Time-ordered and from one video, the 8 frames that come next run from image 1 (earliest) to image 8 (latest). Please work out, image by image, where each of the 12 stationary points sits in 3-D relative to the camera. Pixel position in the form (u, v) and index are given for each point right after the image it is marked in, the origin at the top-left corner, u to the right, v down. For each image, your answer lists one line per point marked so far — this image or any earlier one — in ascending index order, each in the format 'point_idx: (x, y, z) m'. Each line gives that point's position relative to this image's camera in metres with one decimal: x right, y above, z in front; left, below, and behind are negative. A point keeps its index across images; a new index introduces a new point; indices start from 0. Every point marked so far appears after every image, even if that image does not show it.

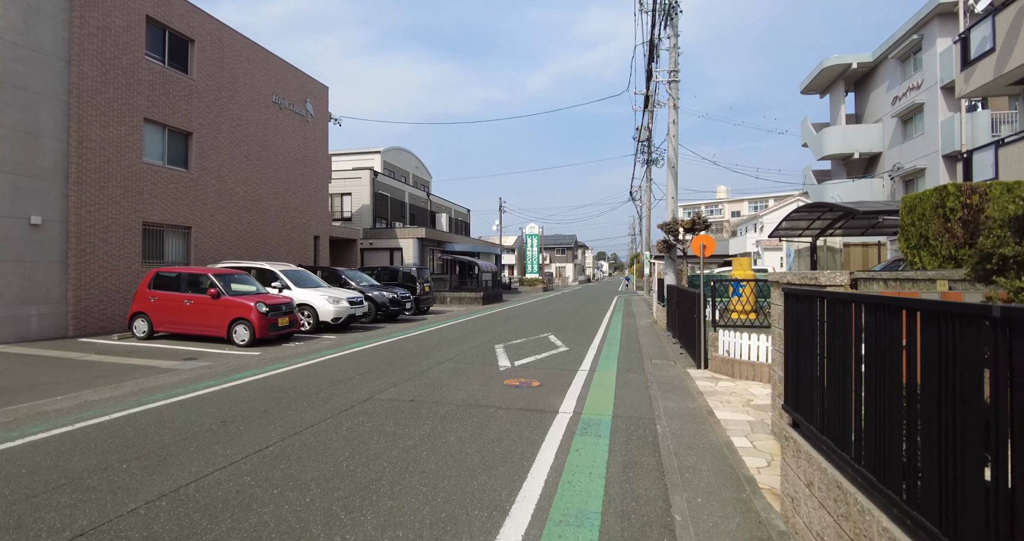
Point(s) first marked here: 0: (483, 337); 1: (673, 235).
0: (-0.7, -1.6, +12.4) m
1: (+4.7, +1.0, +15.5) m
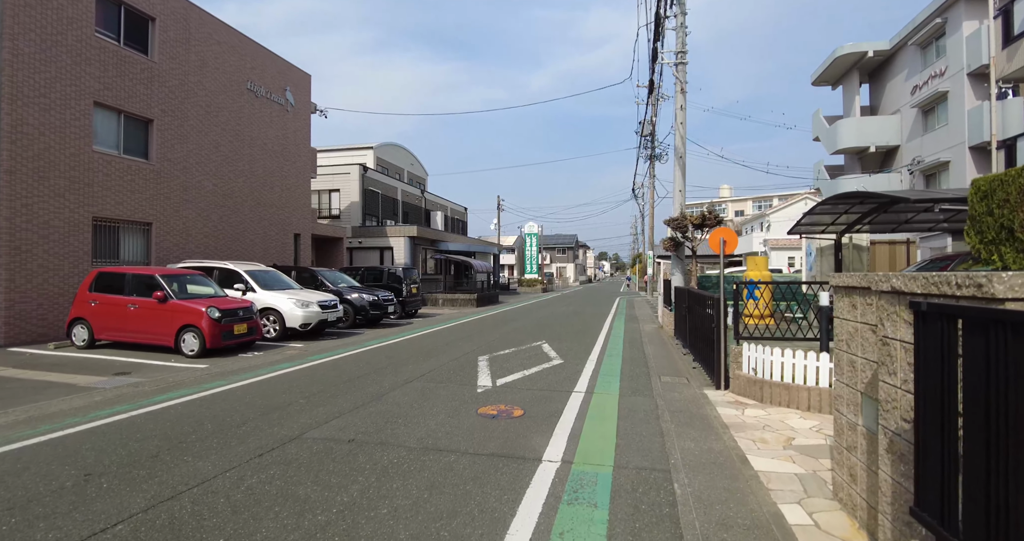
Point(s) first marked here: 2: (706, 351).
0: (-0.9, -1.6, +11.0) m
1: (+4.4, +1.0, +14.1) m
2: (+3.1, -1.3, +8.4) m
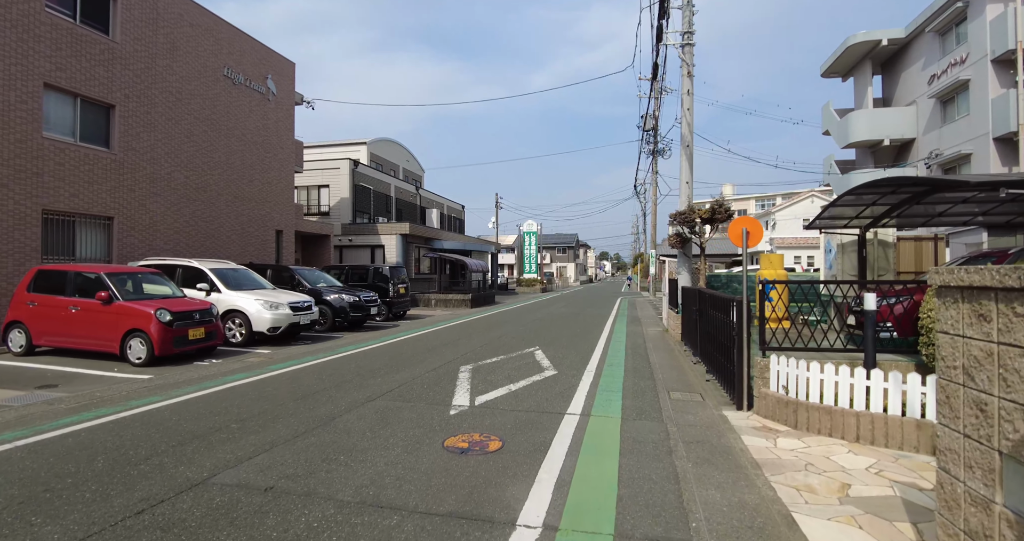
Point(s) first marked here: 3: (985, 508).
0: (-1.1, -1.5, +9.8) m
1: (+4.2, +1.1, +12.9) m
2: (+2.9, -1.2, +7.2) m
3: (+1.9, -1.0, +2.2) m
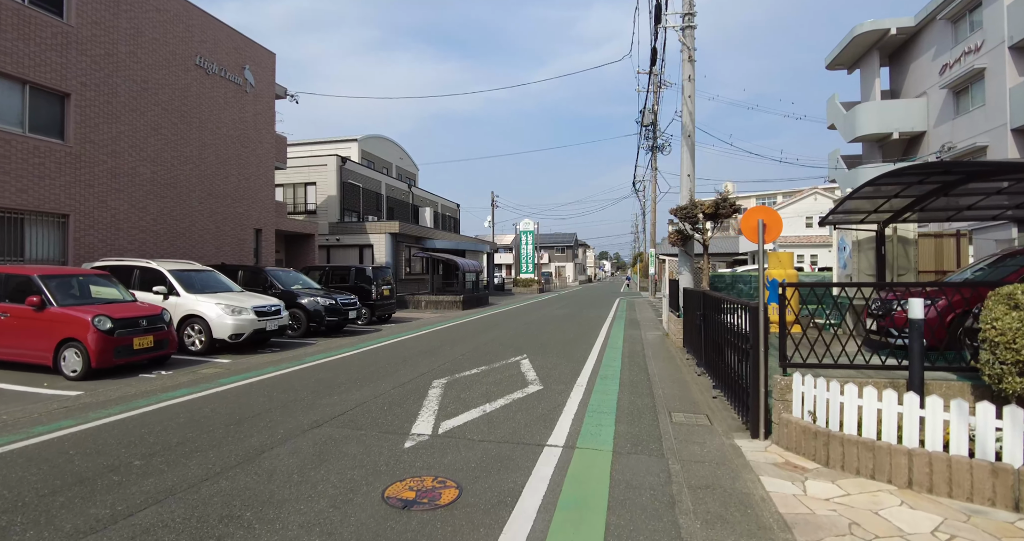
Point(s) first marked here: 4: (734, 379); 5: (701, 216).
0: (-1.4, -1.6, +8.8) m
1: (+3.9, +1.1, +11.9) m
2: (+2.6, -1.2, +6.2) m
3: (+1.6, -1.0, +1.2) m
4: (+2.6, -1.2, +6.2) m
5: (+4.2, +1.2, +12.0) m
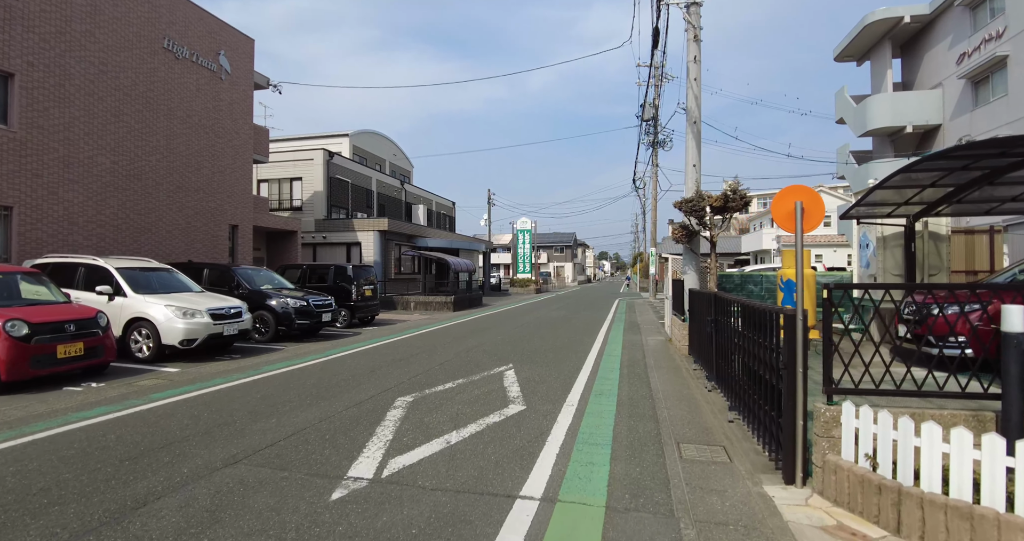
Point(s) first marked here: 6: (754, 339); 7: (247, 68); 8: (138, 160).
0: (-1.7, -1.5, +7.7) m
1: (+3.7, +1.1, +10.8) m
2: (+2.3, -1.2, +5.1) m
3: (+1.4, -0.9, 0.0) m
4: (+2.3, -1.2, +5.1) m
5: (+4.0, +1.2, +10.9) m
6: (+2.4, -0.7, +5.4) m
7: (-9.1, +7.0, +18.4) m
8: (-10.0, +2.9, +14.3) m
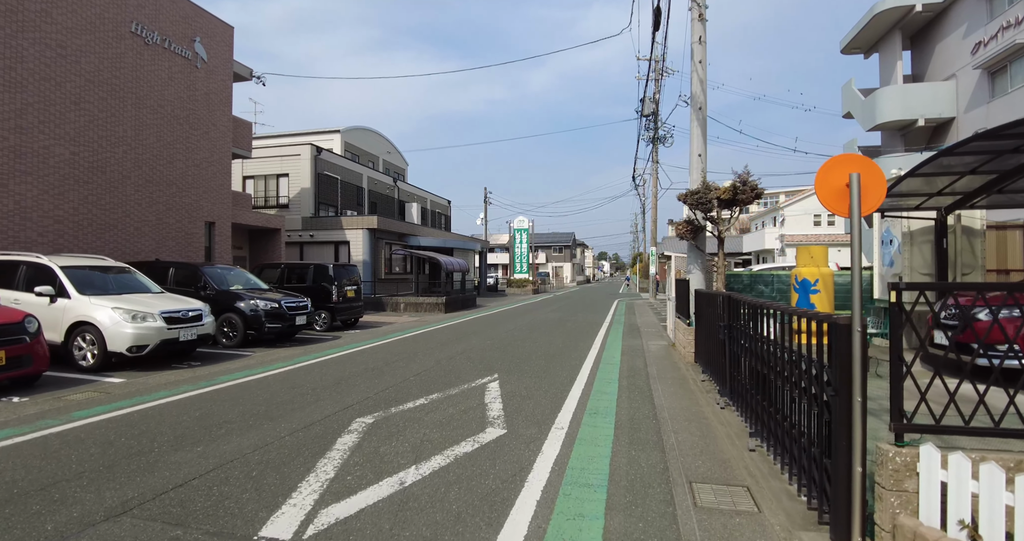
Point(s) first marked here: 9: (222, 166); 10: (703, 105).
0: (-1.9, -1.5, +6.7) m
1: (+3.5, +1.1, +9.8) m
2: (+2.1, -1.2, +4.1) m
3: (+1.2, -0.9, -0.9) m
4: (+2.1, -1.2, +4.2) m
5: (+3.8, +1.3, +9.9) m
6: (+2.2, -0.7, +4.4) m
7: (-9.4, +7.0, +17.5) m
8: (-10.2, +3.0, +13.3) m
9: (-9.4, +3.3, +17.3) m
10: (+3.9, +3.4, +10.9) m
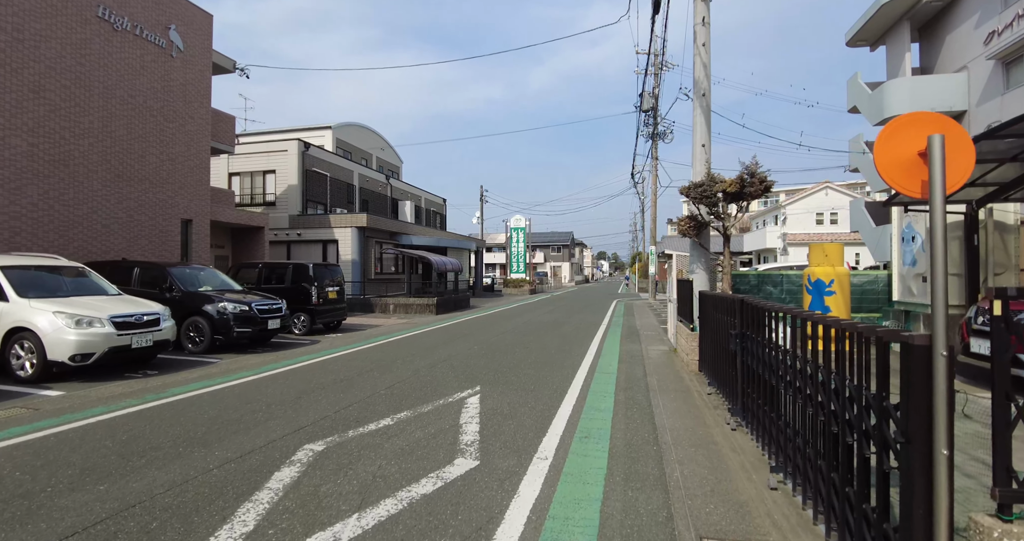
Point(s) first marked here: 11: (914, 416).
0: (-2.1, -1.5, +5.9) m
1: (+3.3, +1.1, +9.0) m
2: (+1.9, -1.2, +3.3) m
3: (+1.0, -0.9, -1.7) m
4: (+1.9, -1.2, +3.4) m
5: (+3.6, +1.3, +9.1) m
6: (+2.0, -0.7, +3.6) m
7: (-9.6, +7.0, +16.6) m
8: (-10.4, +3.0, +12.5) m
9: (-9.6, +3.3, +16.4) m
10: (+3.7, +3.4, +10.1) m
11: (+1.6, -0.6, +2.2) m
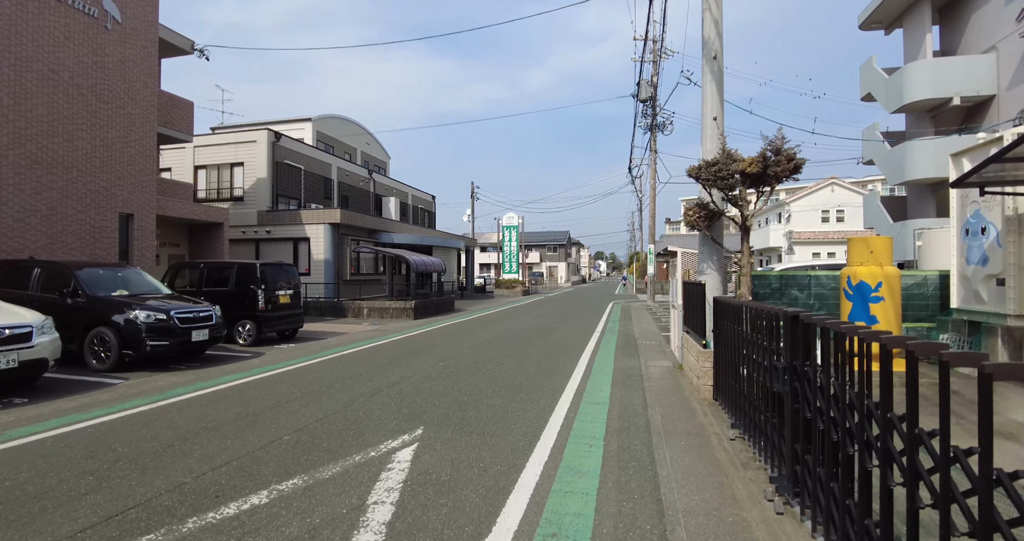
0: (-2.5, -1.5, +4.1) m
1: (+2.8, +1.1, +7.3) m
2: (+1.5, -1.2, +1.5) m
3: (+0.6, -0.9, -3.5) m
4: (+1.5, -1.2, +1.6) m
5: (+3.1, +1.3, +7.4) m
6: (+1.6, -0.7, +1.8) m
7: (-10.1, +7.0, +14.8) m
8: (-10.9, +2.9, +10.7) m
9: (-10.1, +3.3, +14.6) m
10: (+3.2, +3.4, +8.4) m
11: (+1.2, -0.6, +0.4) m
